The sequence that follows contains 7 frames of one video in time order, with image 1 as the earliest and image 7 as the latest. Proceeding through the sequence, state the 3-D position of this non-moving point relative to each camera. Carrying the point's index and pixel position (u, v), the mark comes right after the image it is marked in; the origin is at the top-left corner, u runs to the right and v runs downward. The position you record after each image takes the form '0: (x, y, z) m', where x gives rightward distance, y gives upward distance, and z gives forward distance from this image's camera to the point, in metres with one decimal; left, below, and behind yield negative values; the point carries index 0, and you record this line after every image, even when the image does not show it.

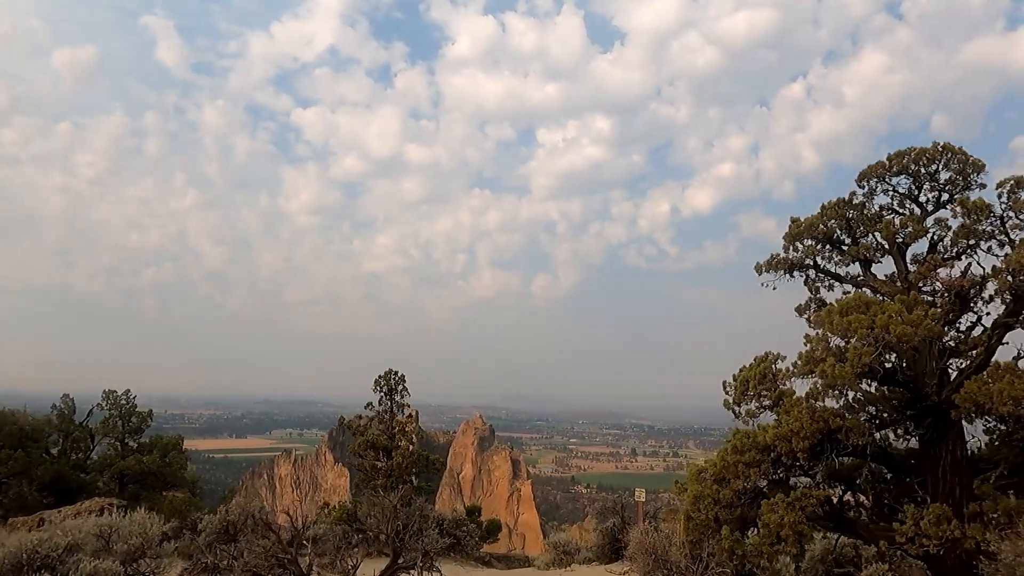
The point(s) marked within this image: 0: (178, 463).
0: (-9.4, -5.0, +16.8) m
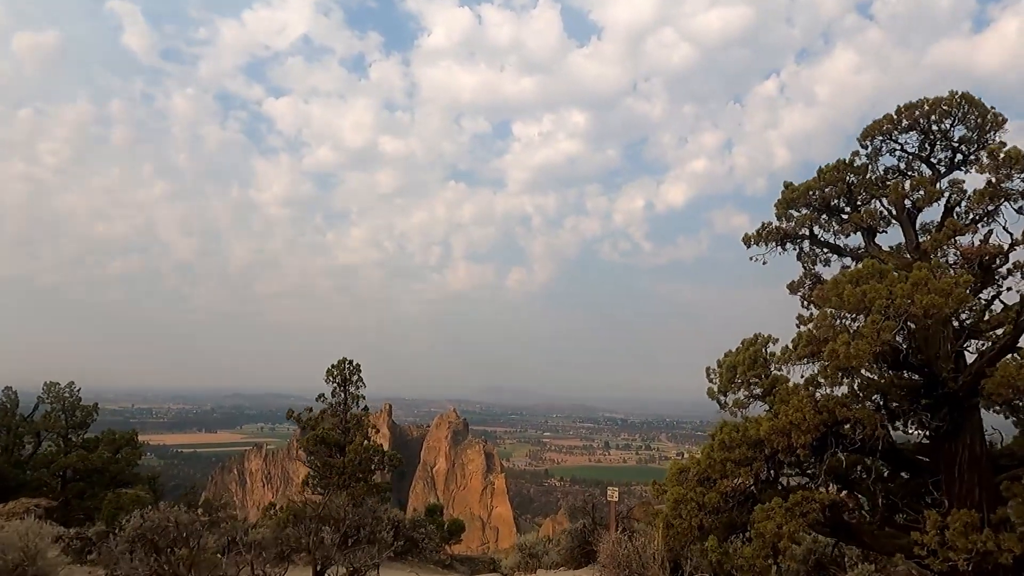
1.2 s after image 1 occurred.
0: (-10.3, -4.6, +15.9) m
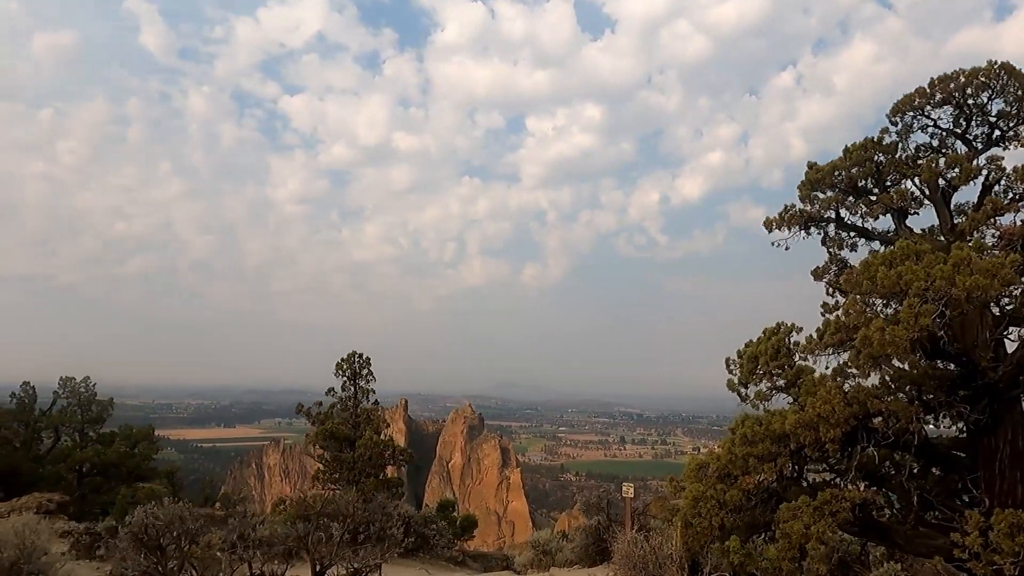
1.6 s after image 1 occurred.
0: (-9.9, -4.5, +16.0) m
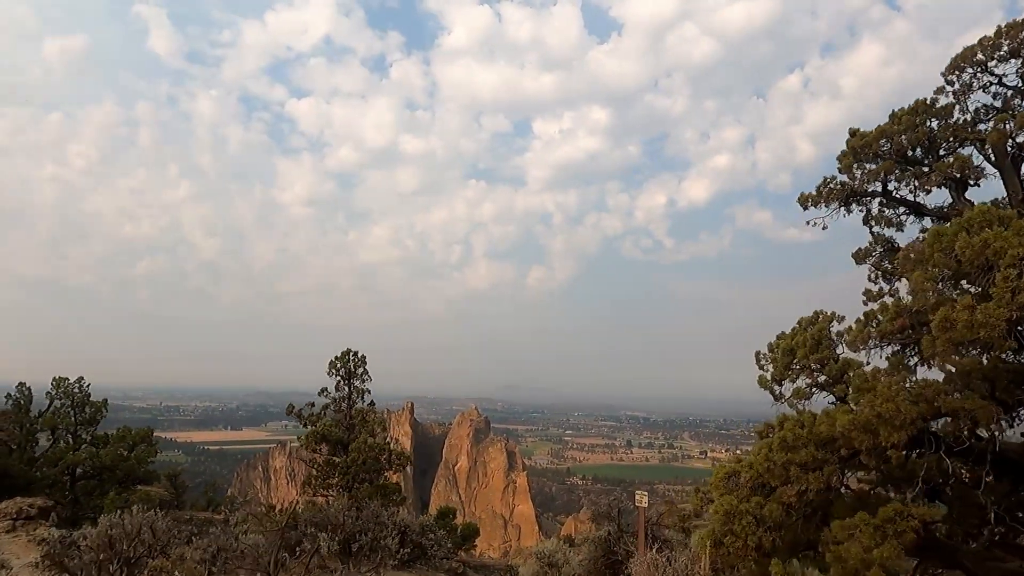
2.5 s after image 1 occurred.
0: (-9.8, -4.5, +15.7) m
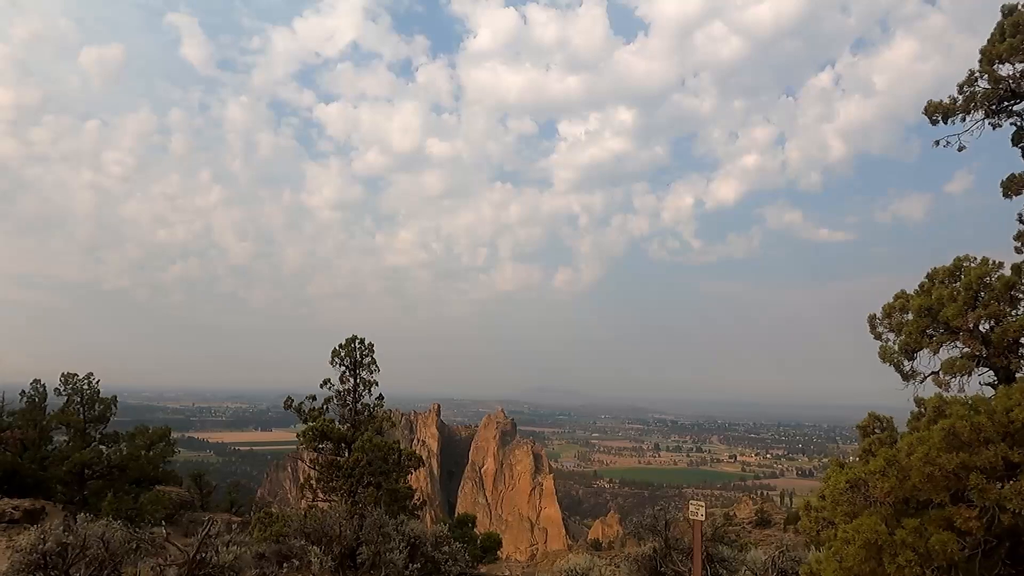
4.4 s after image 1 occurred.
0: (-9.1, -4.3, +15.2) m
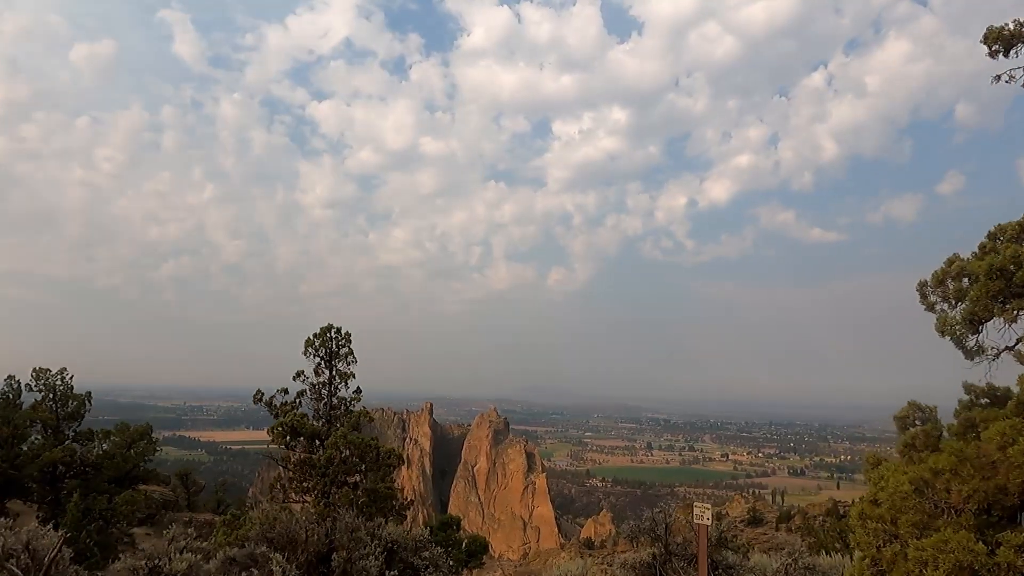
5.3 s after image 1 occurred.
0: (-9.3, -4.1, +14.7) m
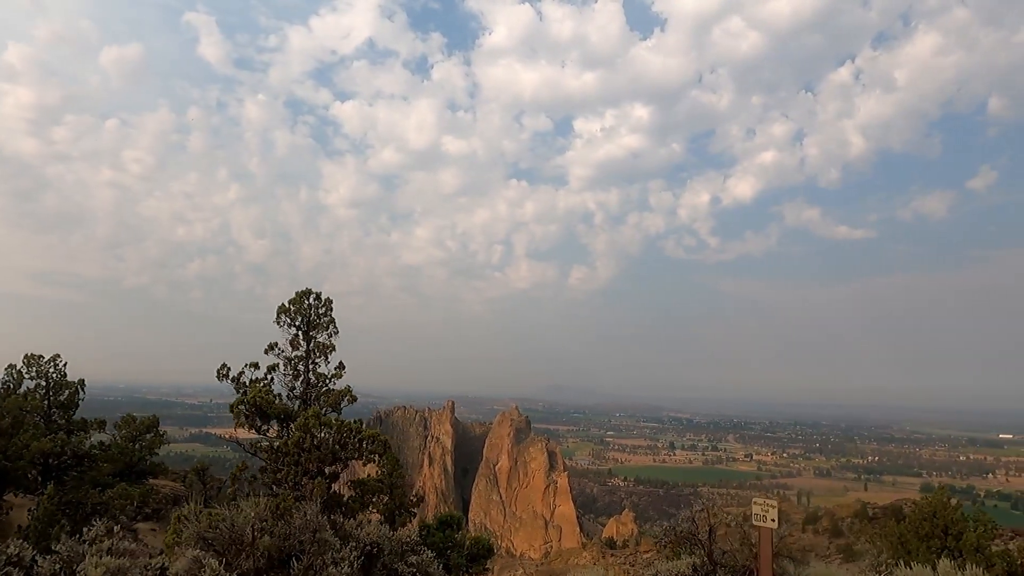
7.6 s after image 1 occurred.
0: (-9.0, -4.1, +14.7) m
